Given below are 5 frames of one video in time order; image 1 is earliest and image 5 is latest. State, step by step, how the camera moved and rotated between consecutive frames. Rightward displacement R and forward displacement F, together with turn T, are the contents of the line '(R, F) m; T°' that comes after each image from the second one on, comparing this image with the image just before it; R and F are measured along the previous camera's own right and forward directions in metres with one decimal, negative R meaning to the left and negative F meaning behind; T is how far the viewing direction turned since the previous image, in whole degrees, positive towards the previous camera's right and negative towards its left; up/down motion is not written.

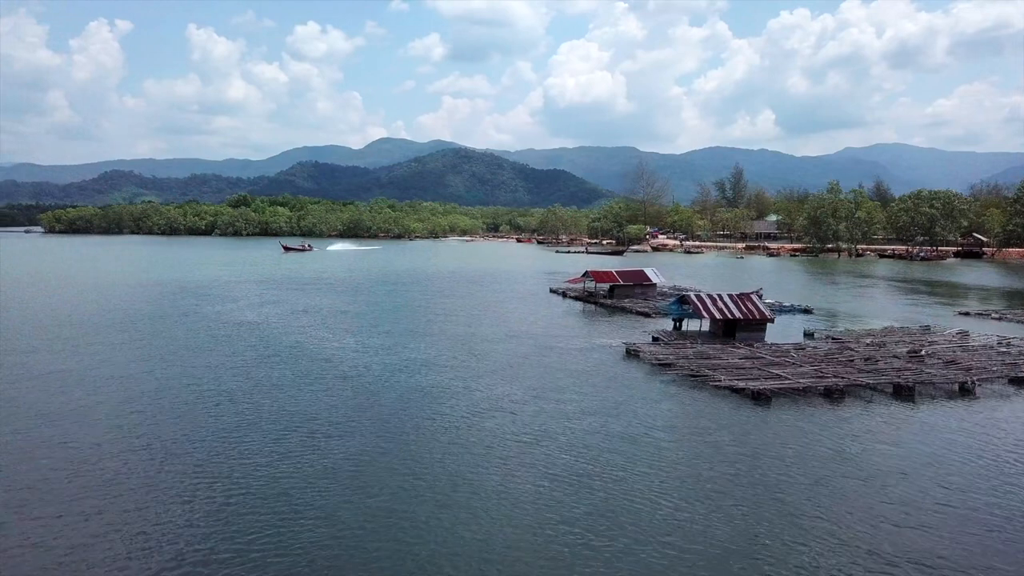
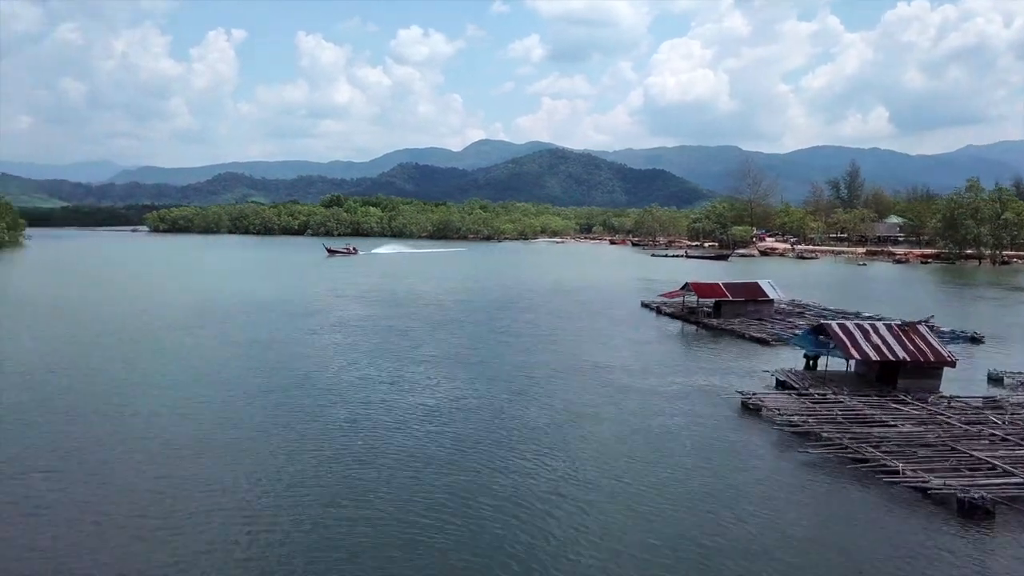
(+0.6, +5.8) m; -7°
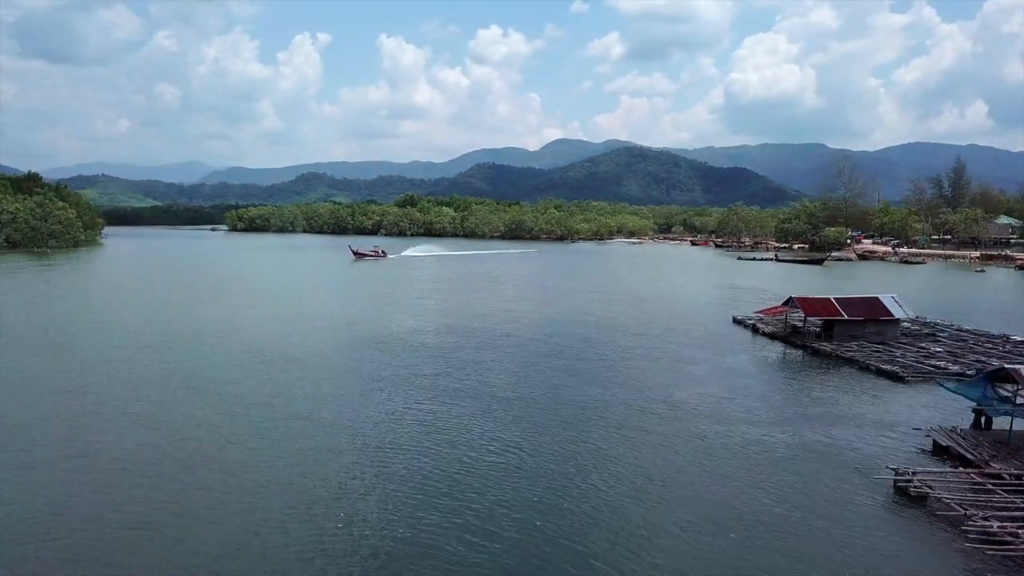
(+0.3, +4.3) m; -6°
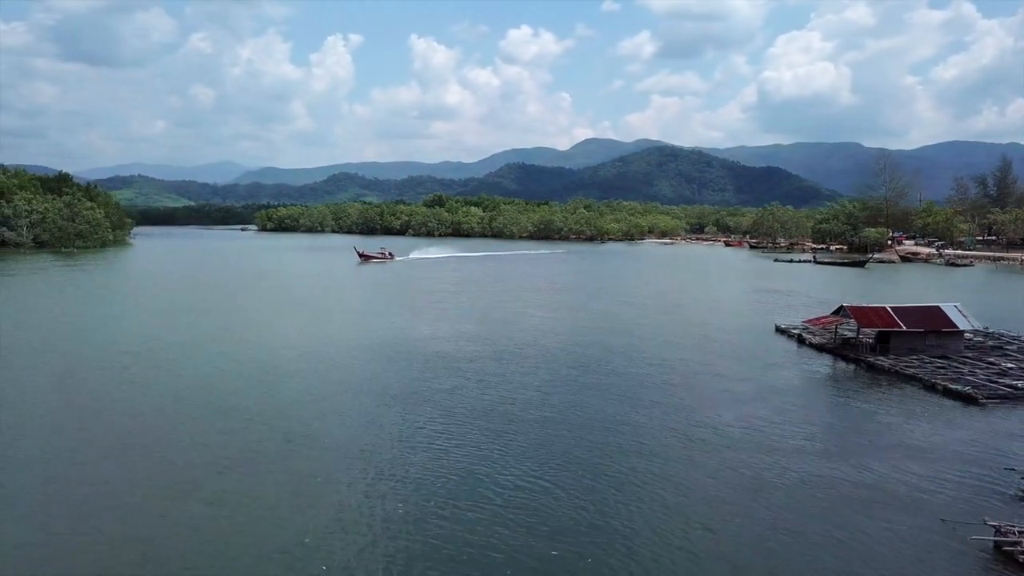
(+0.2, +1.8) m; -2°
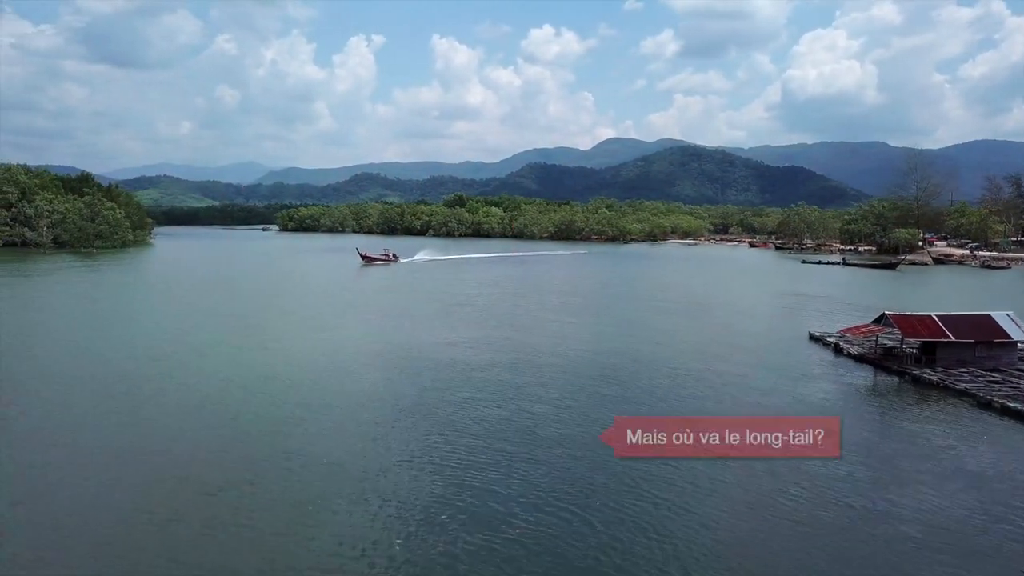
(+0.1, +1.2) m; -2°
